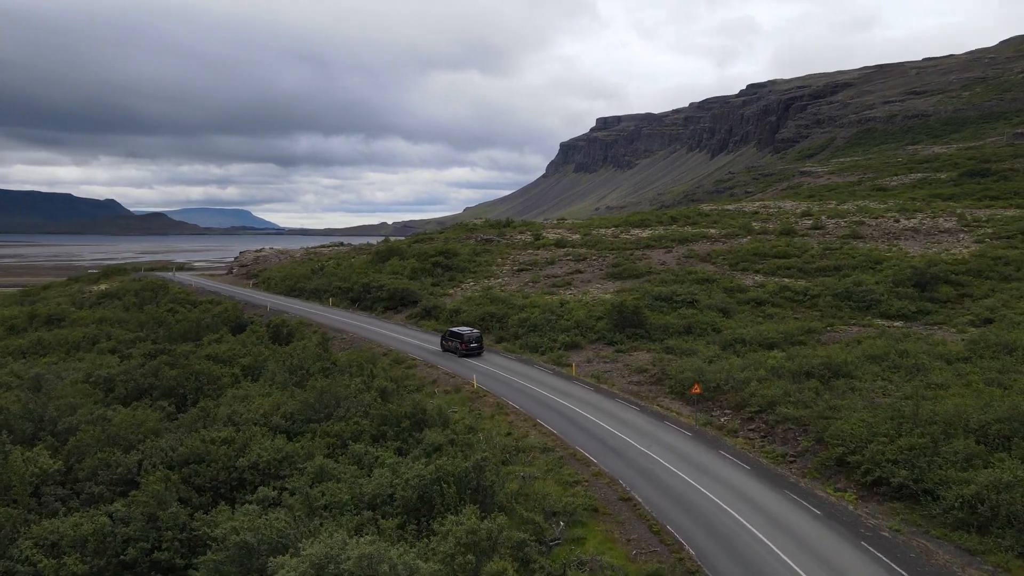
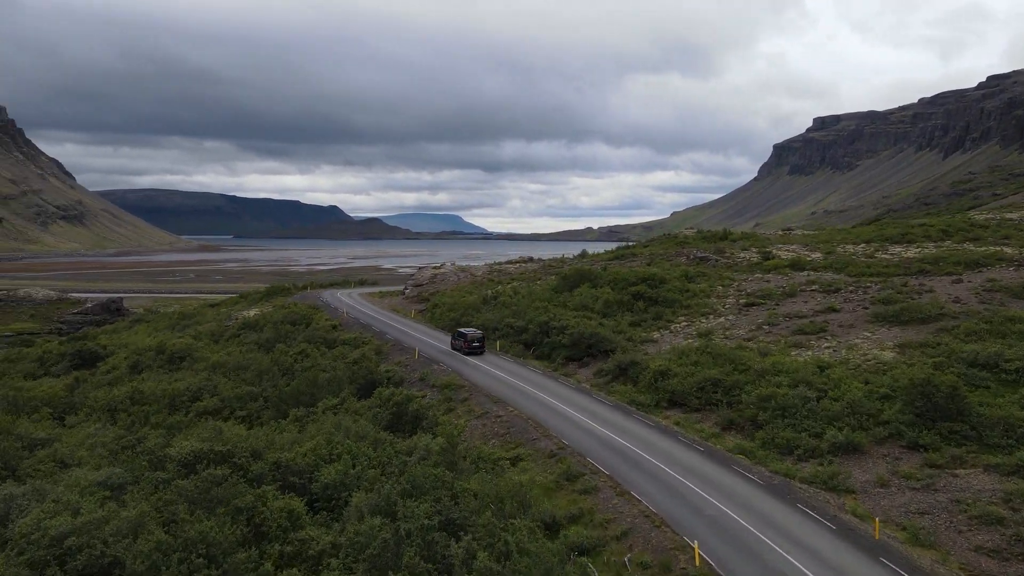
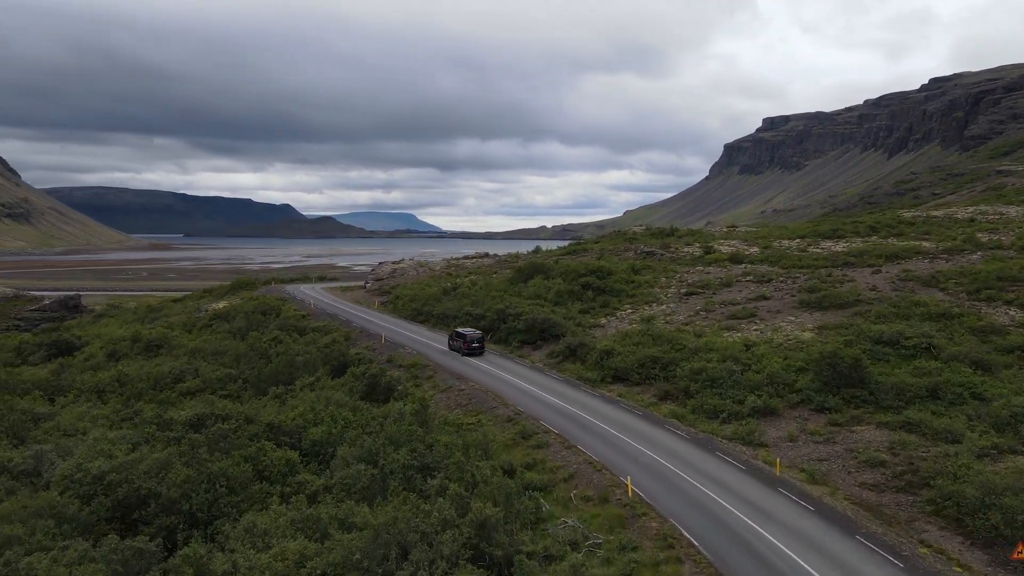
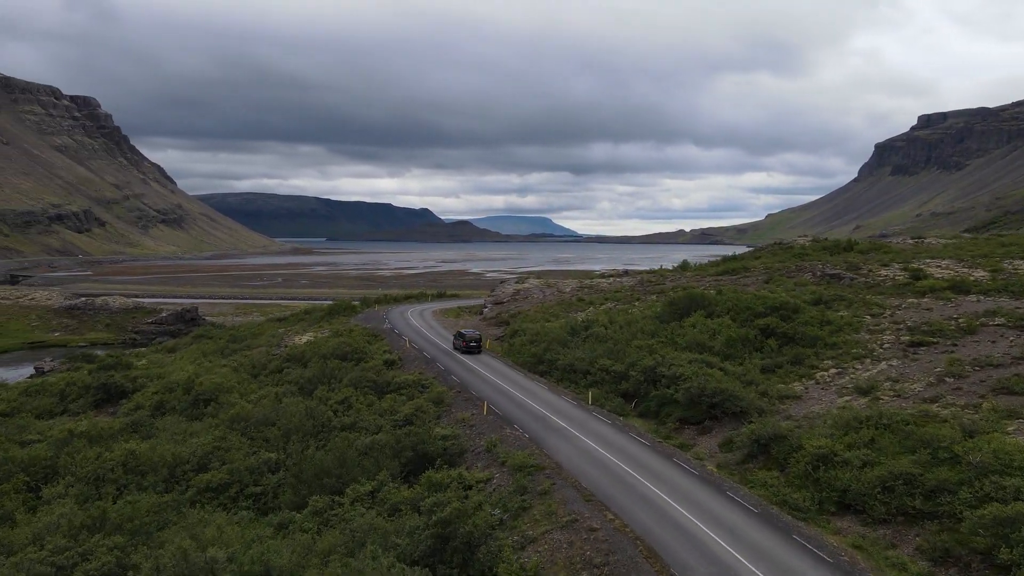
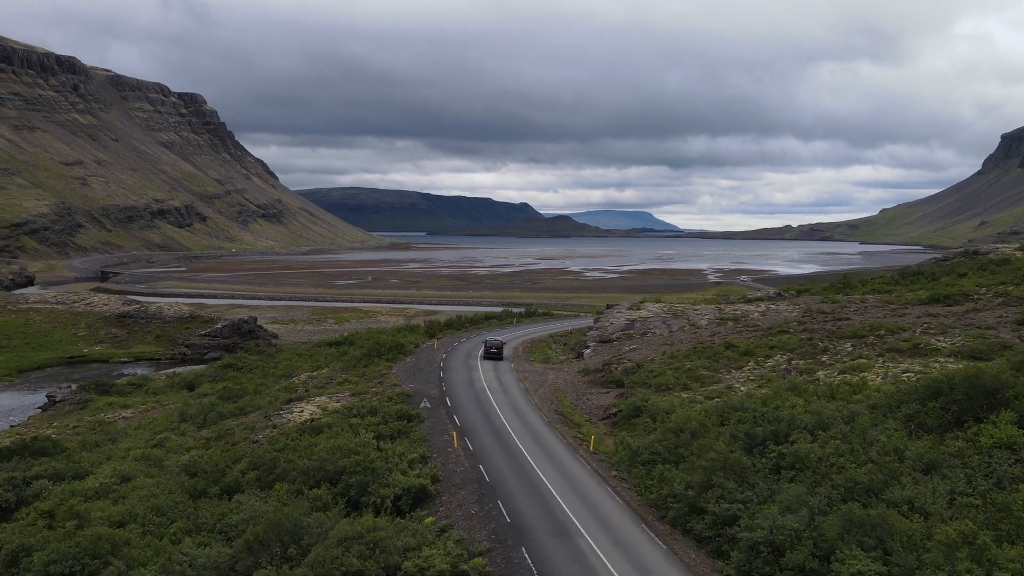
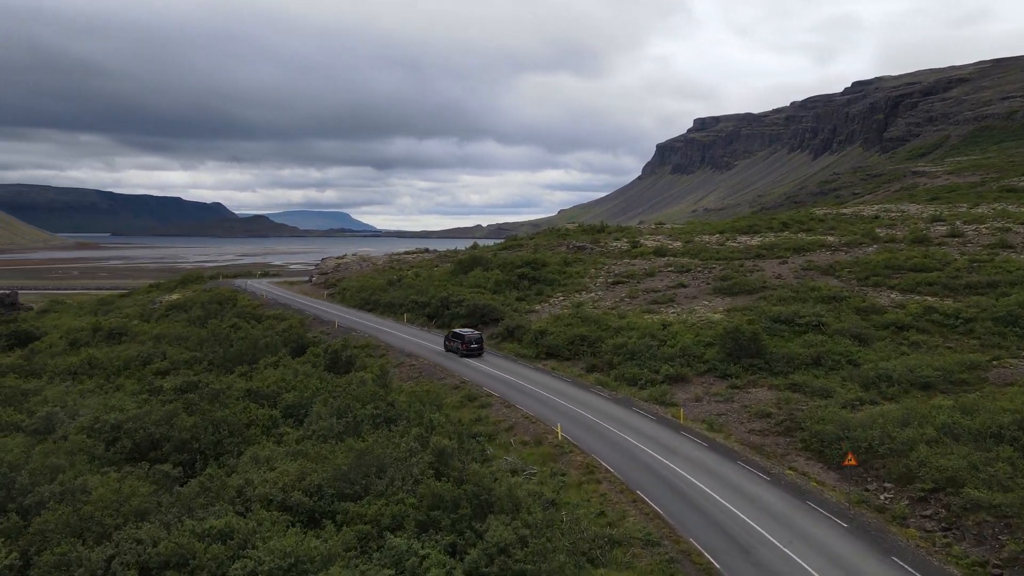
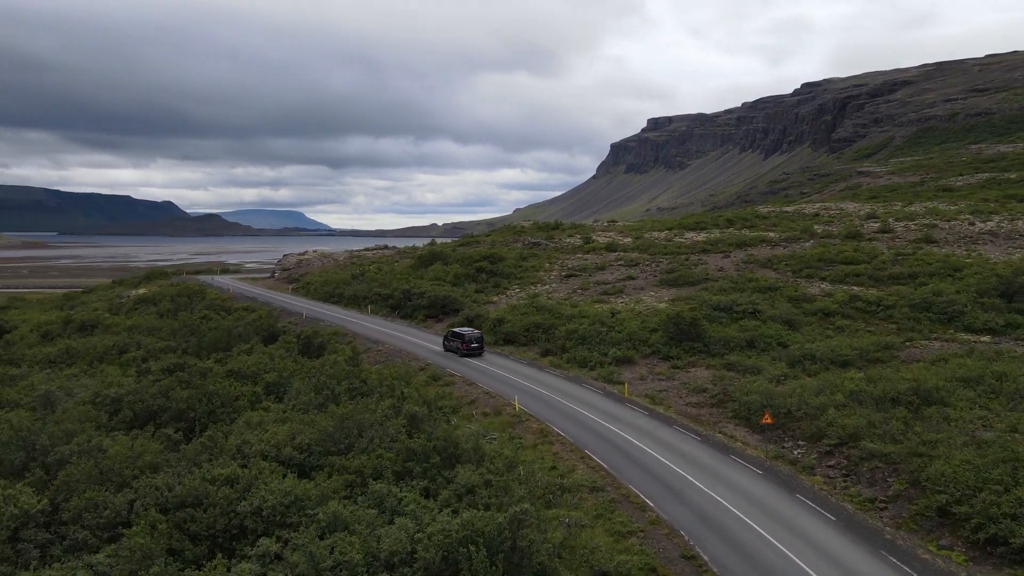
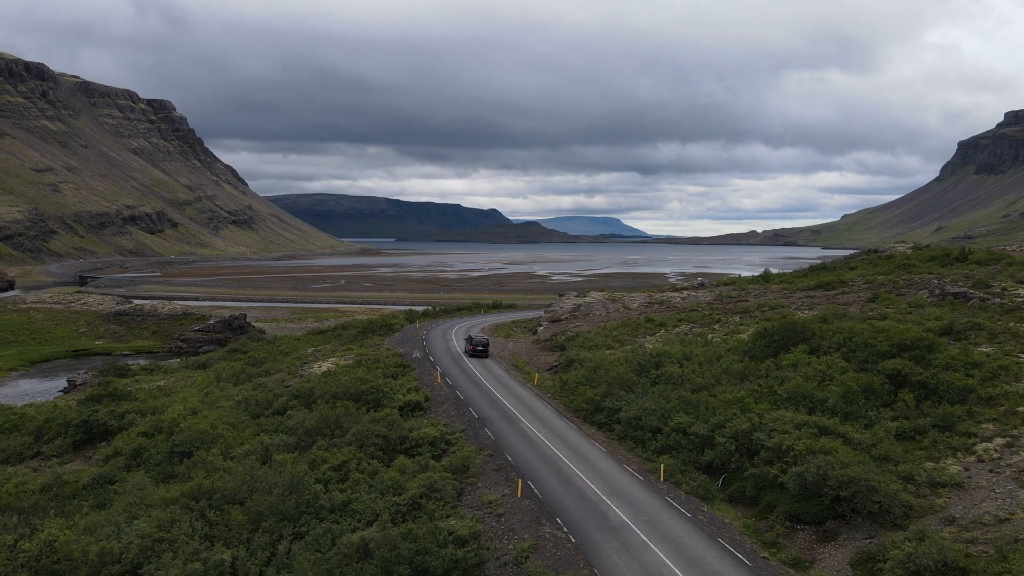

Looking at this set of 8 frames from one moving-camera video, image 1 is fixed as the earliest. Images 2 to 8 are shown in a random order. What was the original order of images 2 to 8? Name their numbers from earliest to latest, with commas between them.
7, 6, 3, 2, 4, 8, 5
